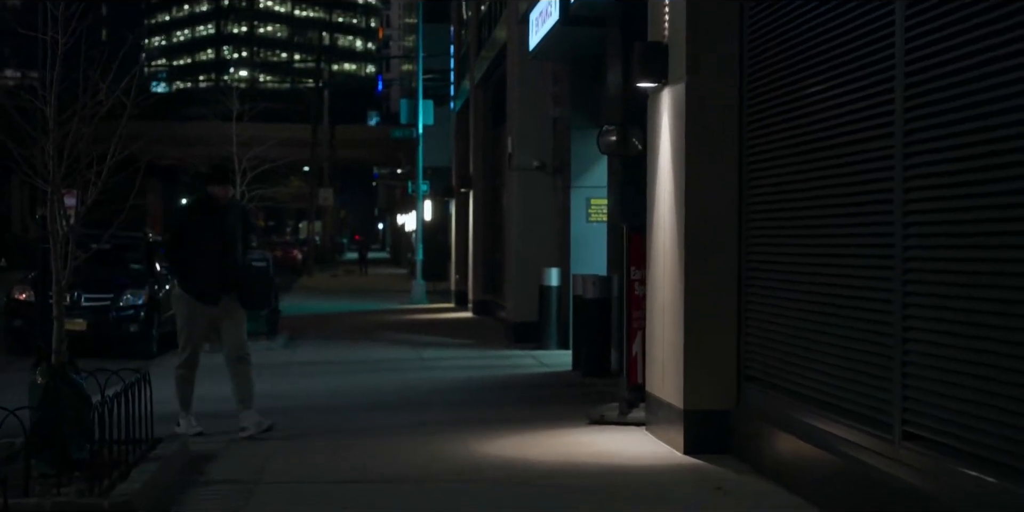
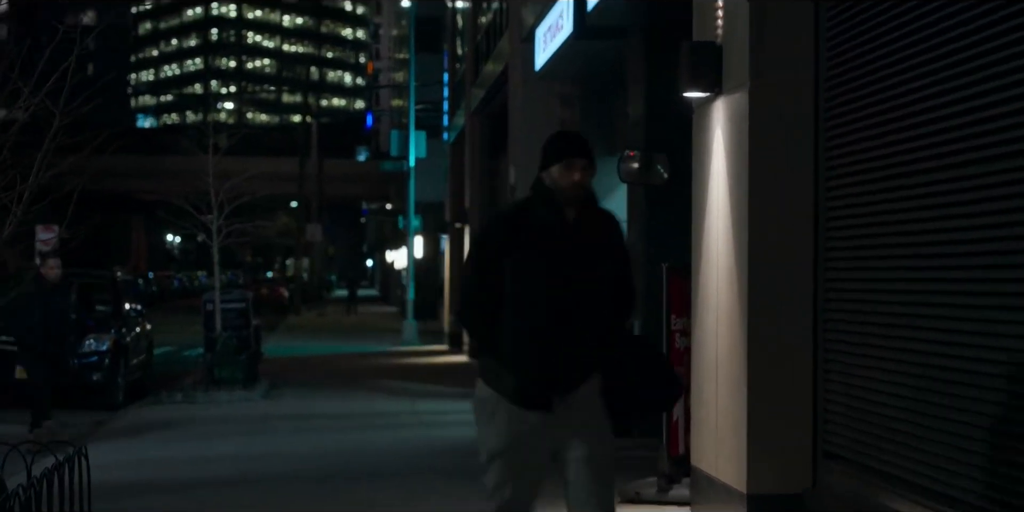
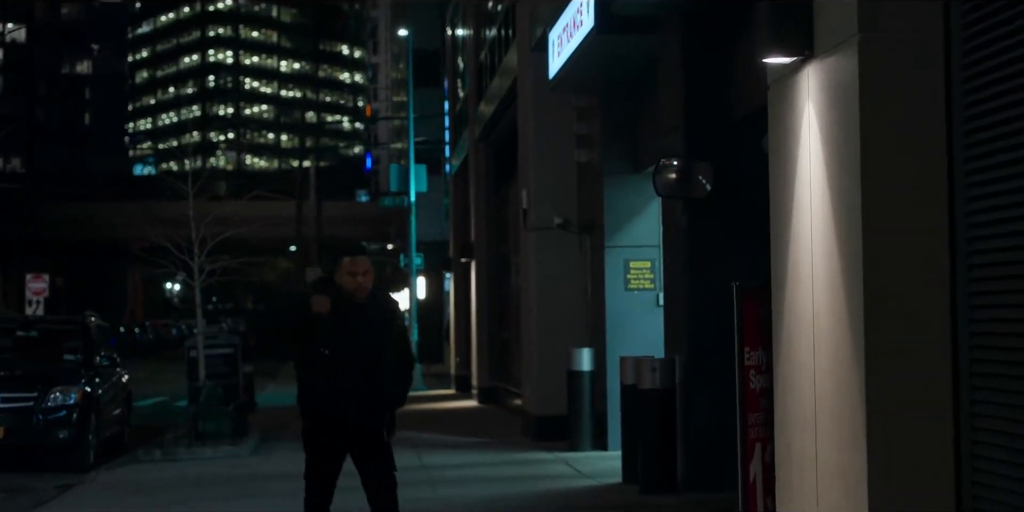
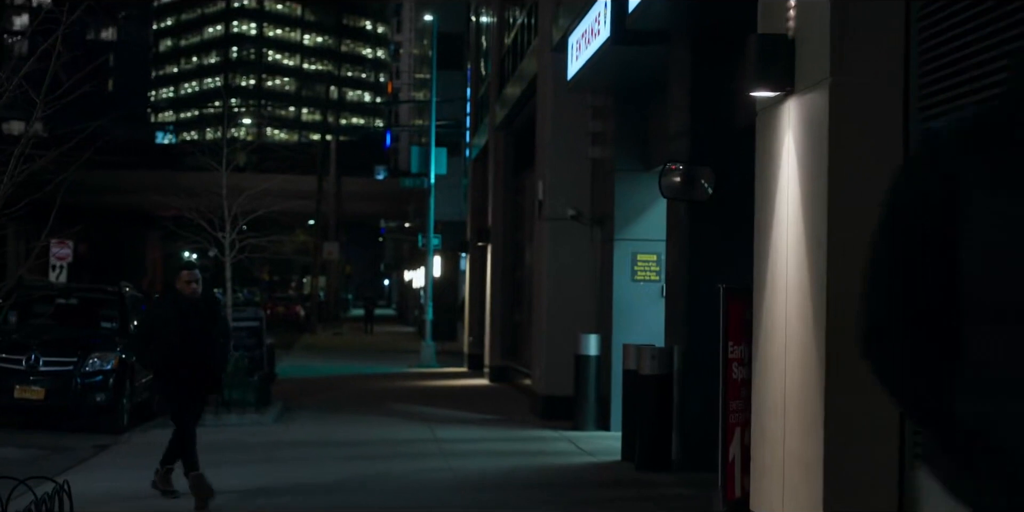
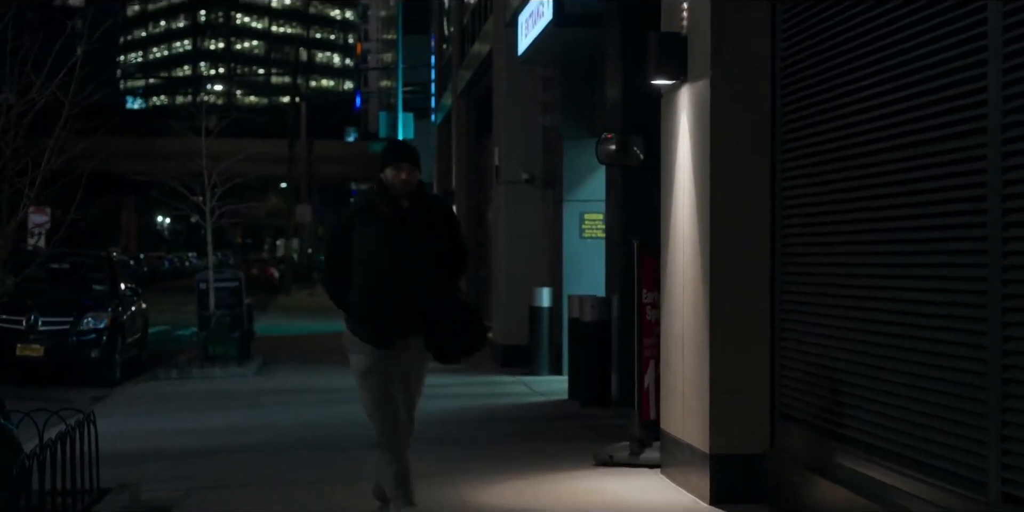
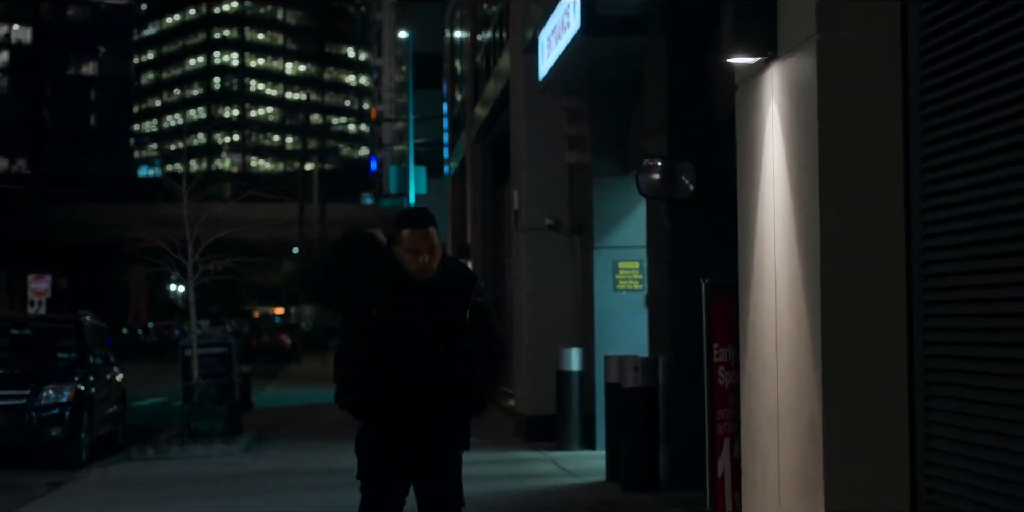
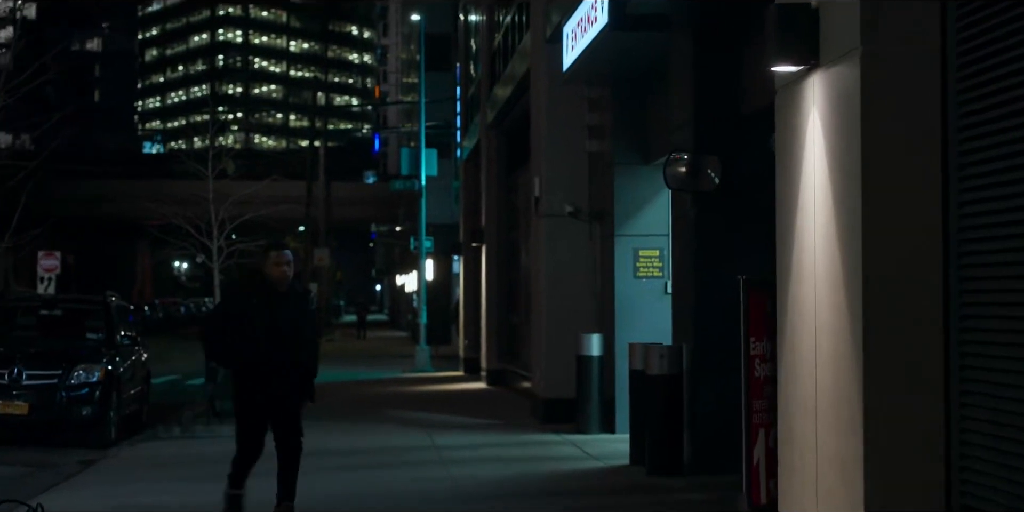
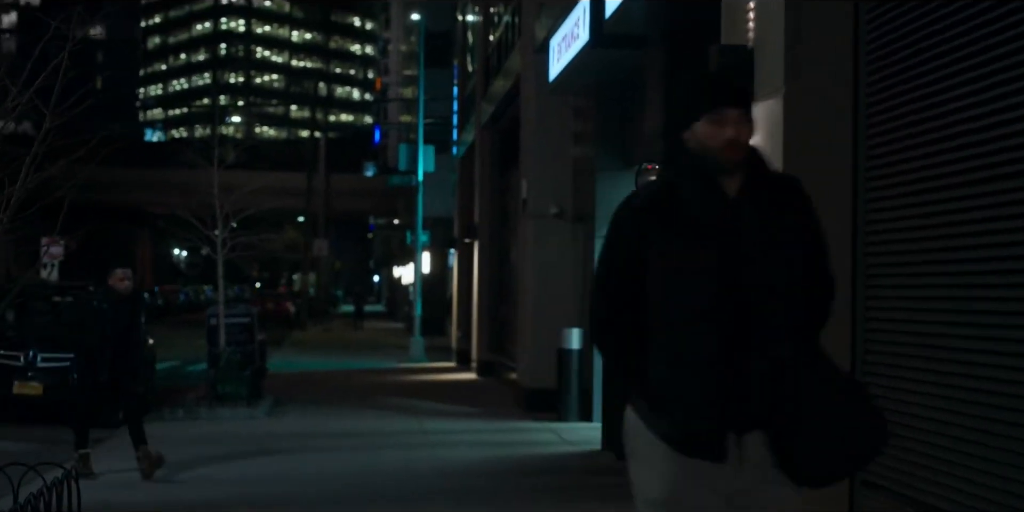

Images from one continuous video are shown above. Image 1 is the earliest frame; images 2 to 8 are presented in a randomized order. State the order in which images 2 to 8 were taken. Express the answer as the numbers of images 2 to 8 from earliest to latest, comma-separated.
5, 2, 8, 4, 7, 3, 6
